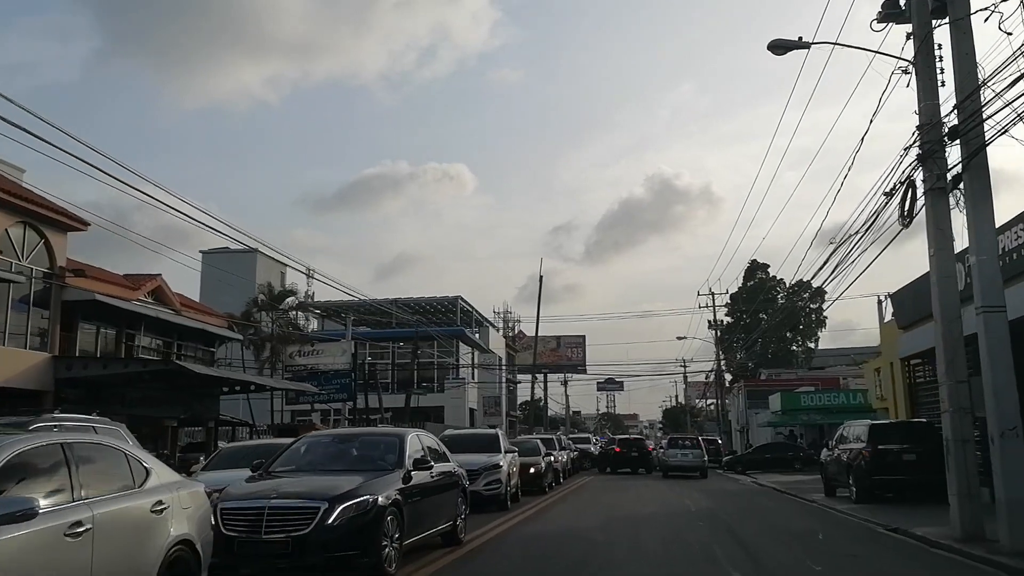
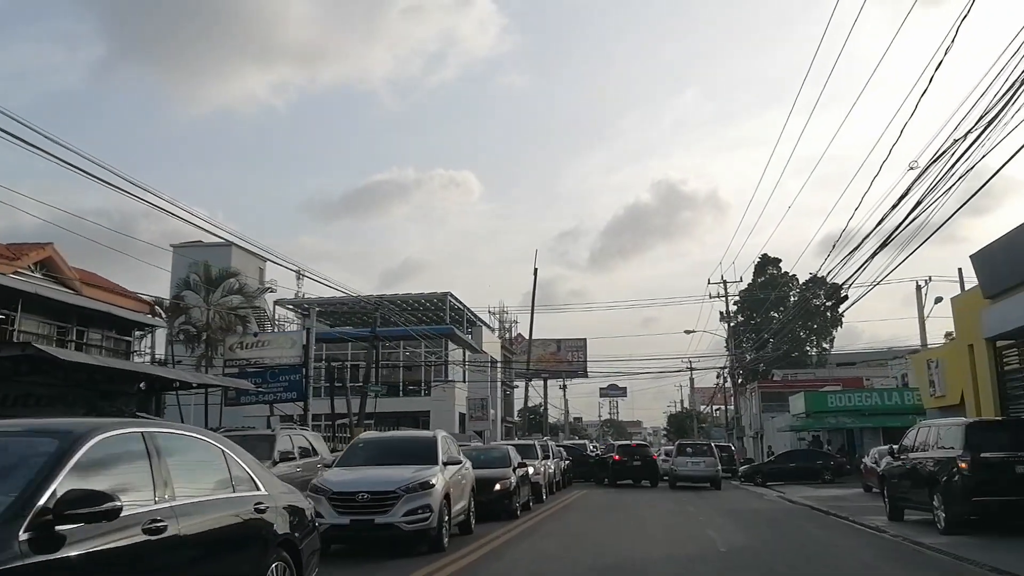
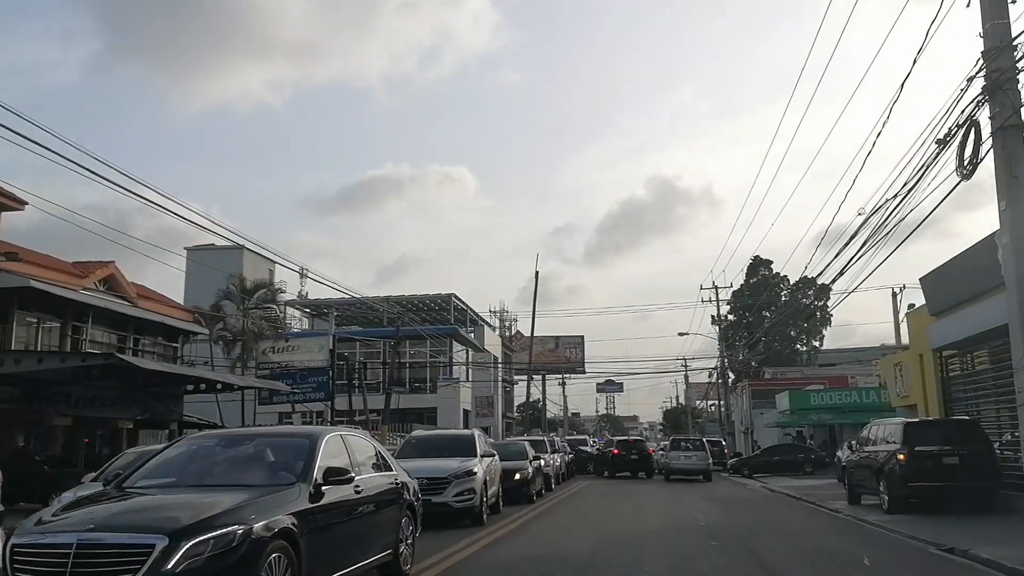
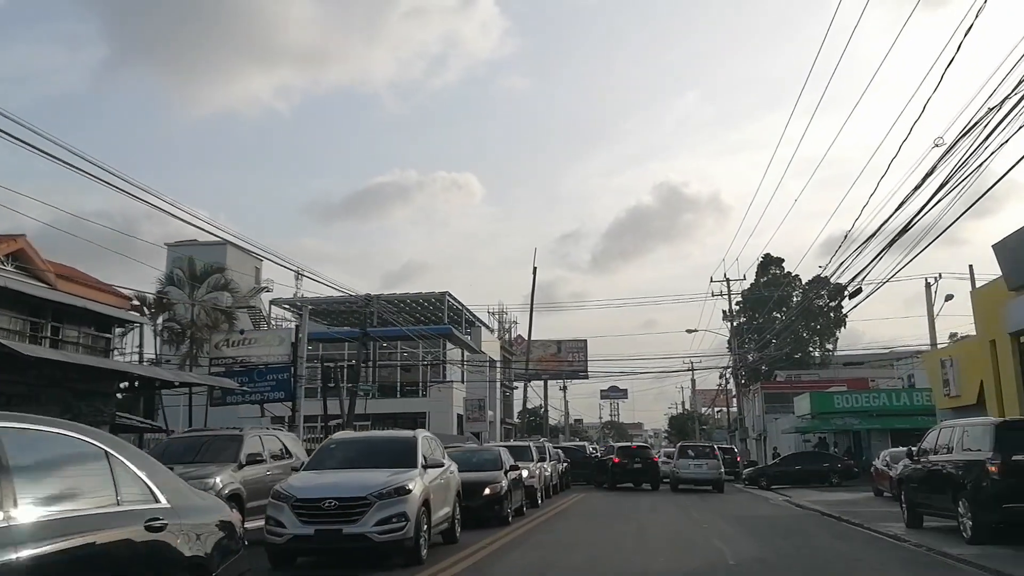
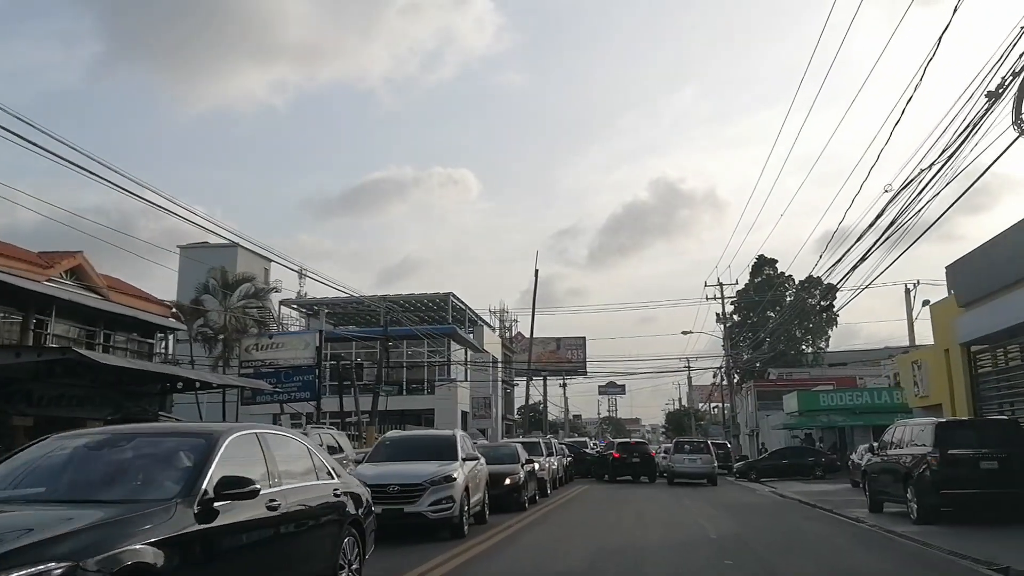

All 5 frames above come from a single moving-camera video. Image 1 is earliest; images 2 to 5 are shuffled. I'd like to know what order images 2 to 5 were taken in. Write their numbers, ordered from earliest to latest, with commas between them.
3, 5, 2, 4
